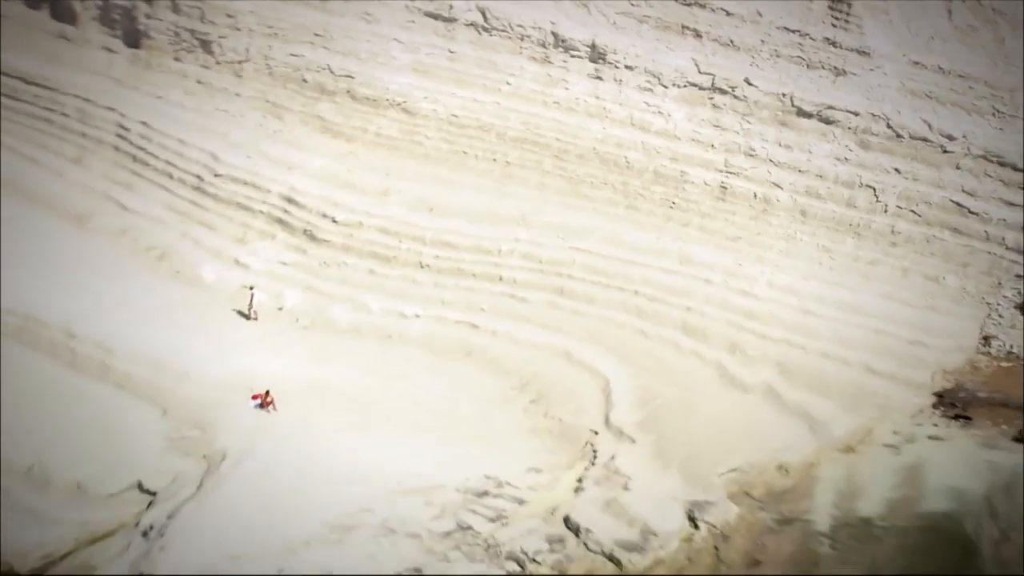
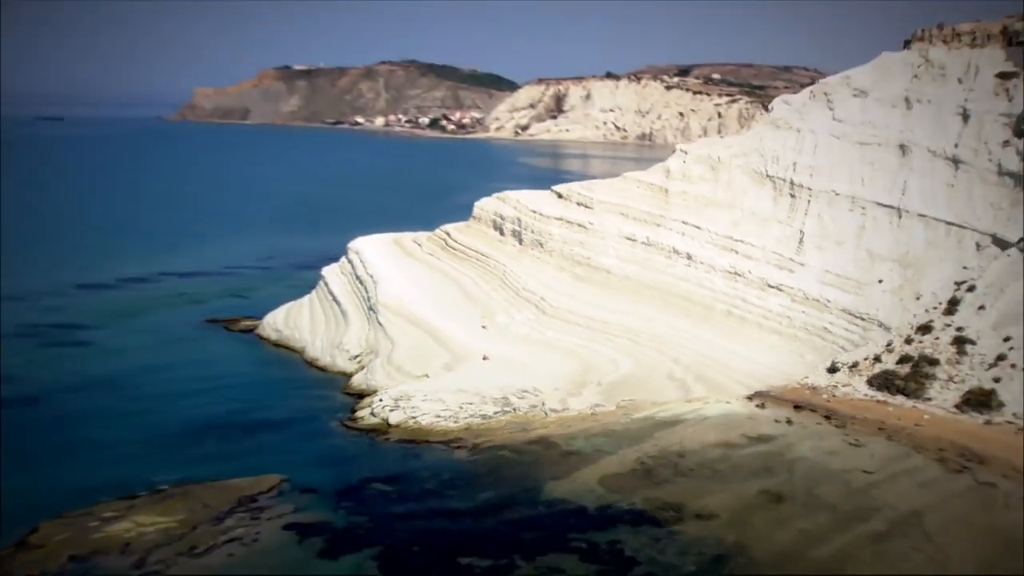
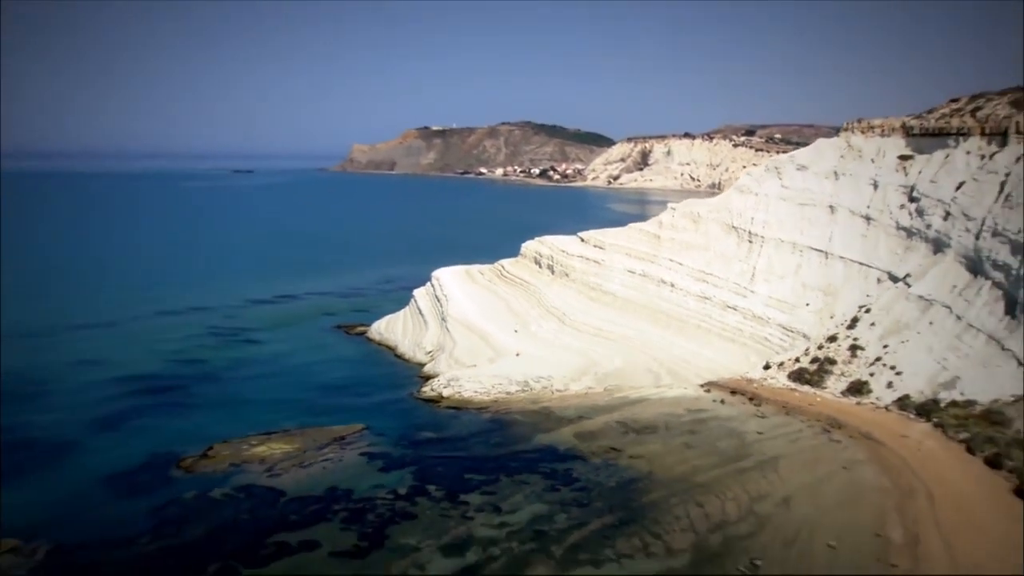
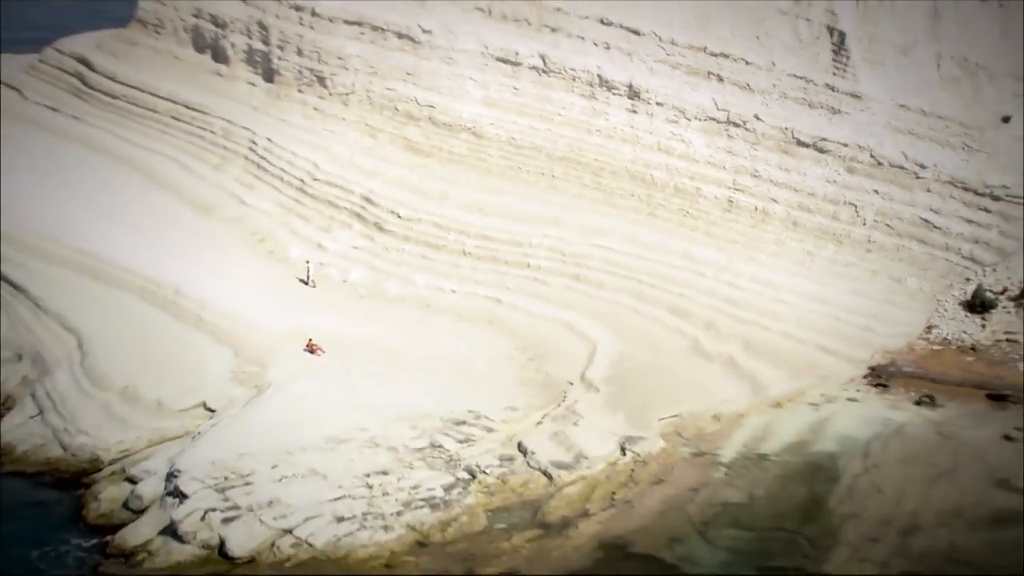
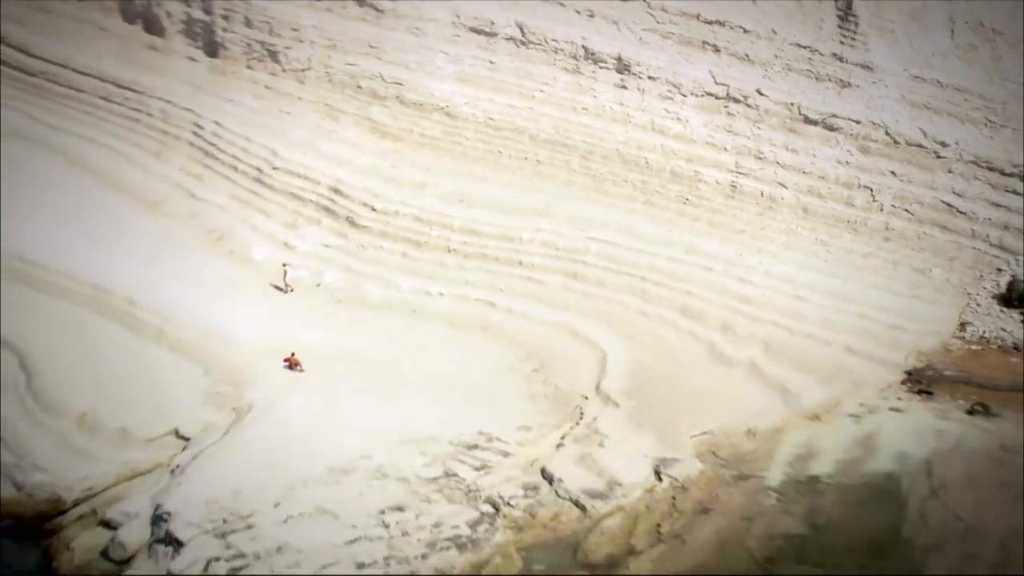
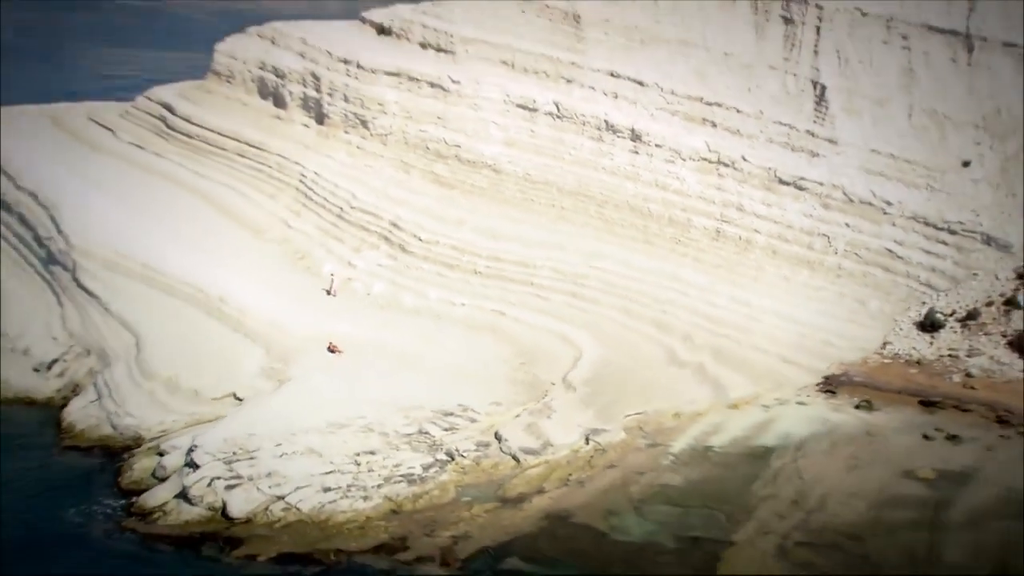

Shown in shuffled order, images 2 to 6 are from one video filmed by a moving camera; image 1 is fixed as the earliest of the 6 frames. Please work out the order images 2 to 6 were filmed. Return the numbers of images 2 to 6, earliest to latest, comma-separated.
5, 4, 6, 2, 3
